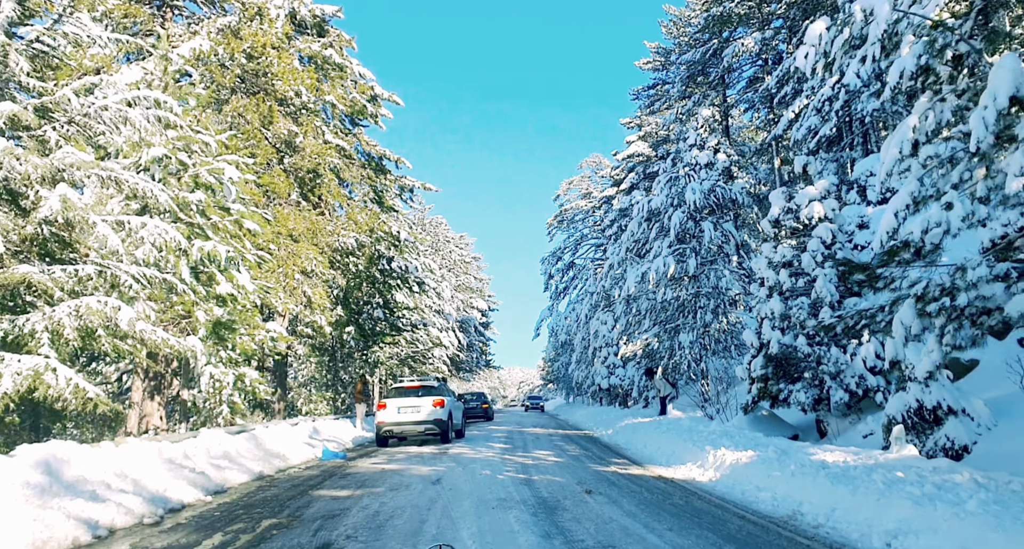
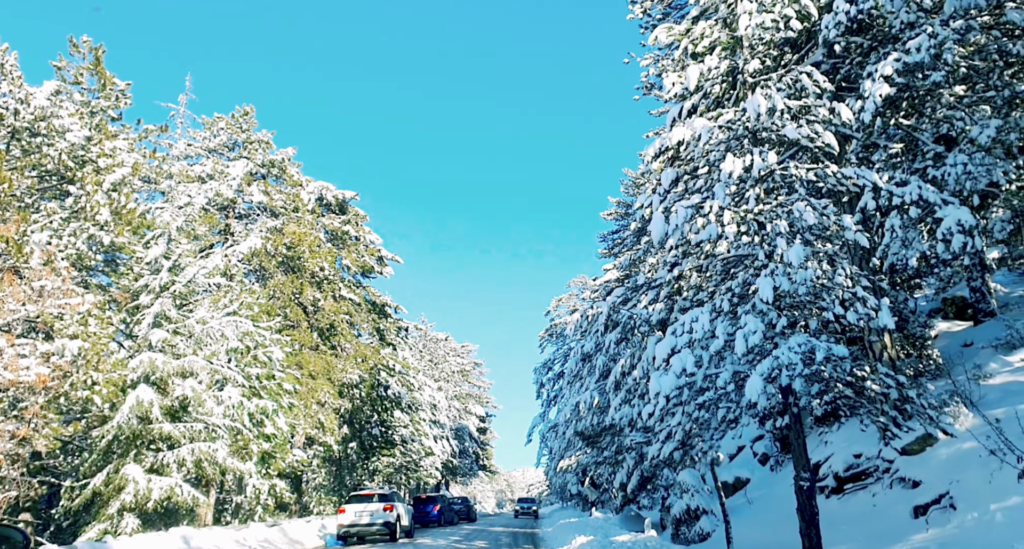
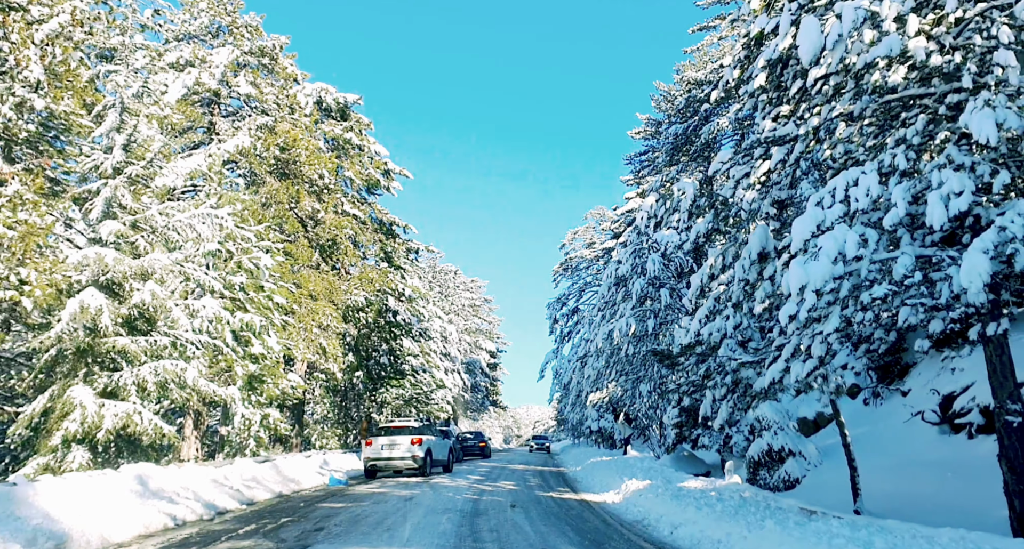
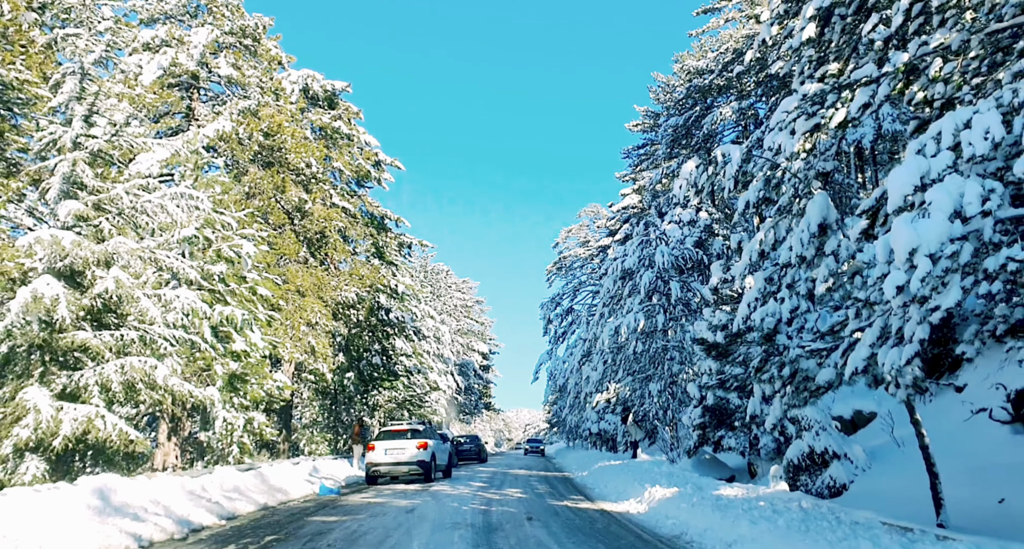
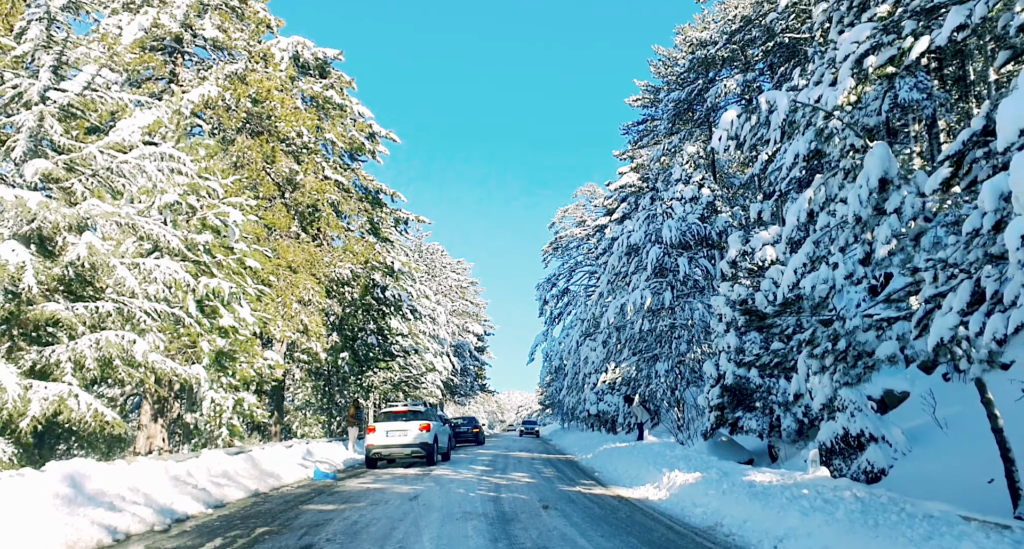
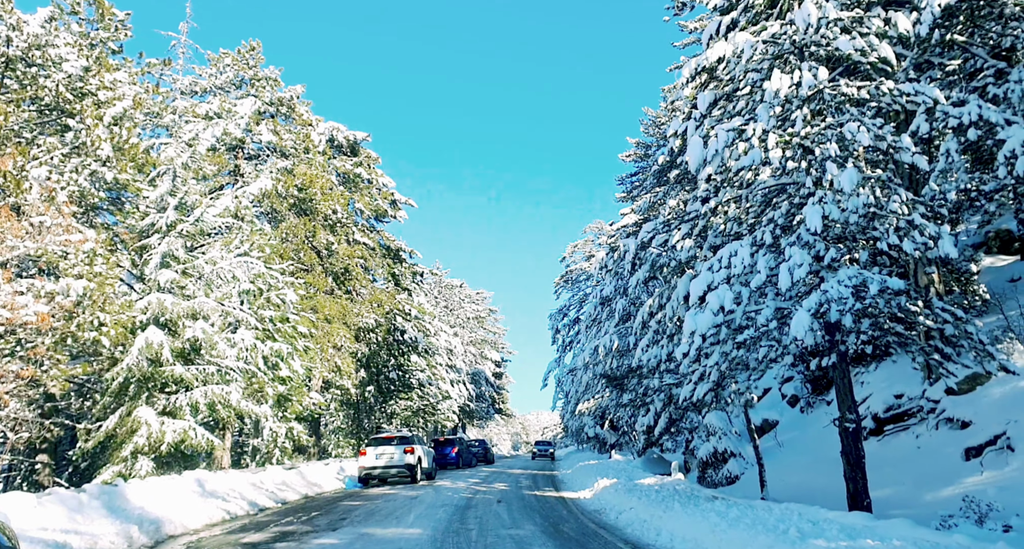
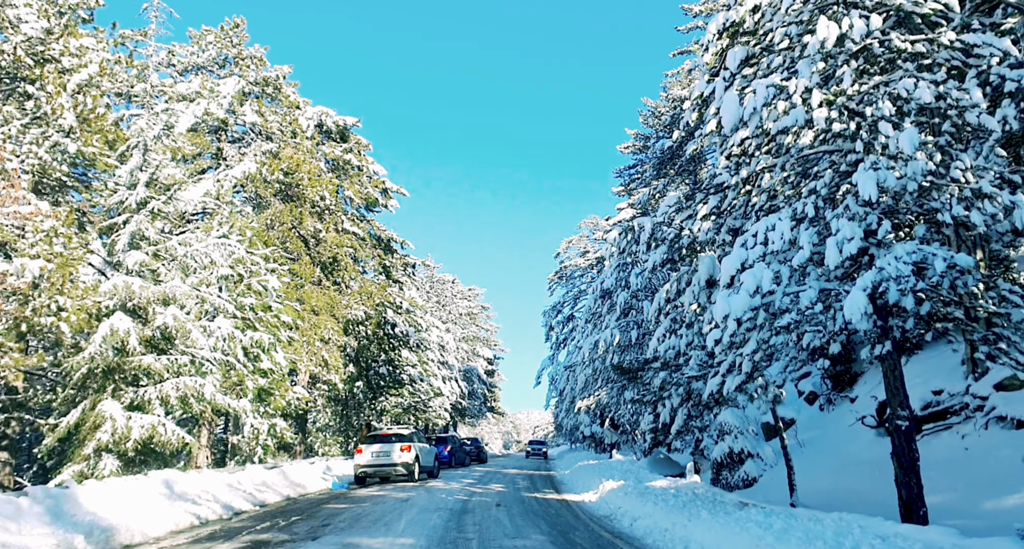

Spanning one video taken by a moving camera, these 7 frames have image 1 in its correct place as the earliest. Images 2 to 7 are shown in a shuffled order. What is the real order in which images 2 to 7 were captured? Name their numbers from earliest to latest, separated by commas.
5, 4, 3, 7, 6, 2
